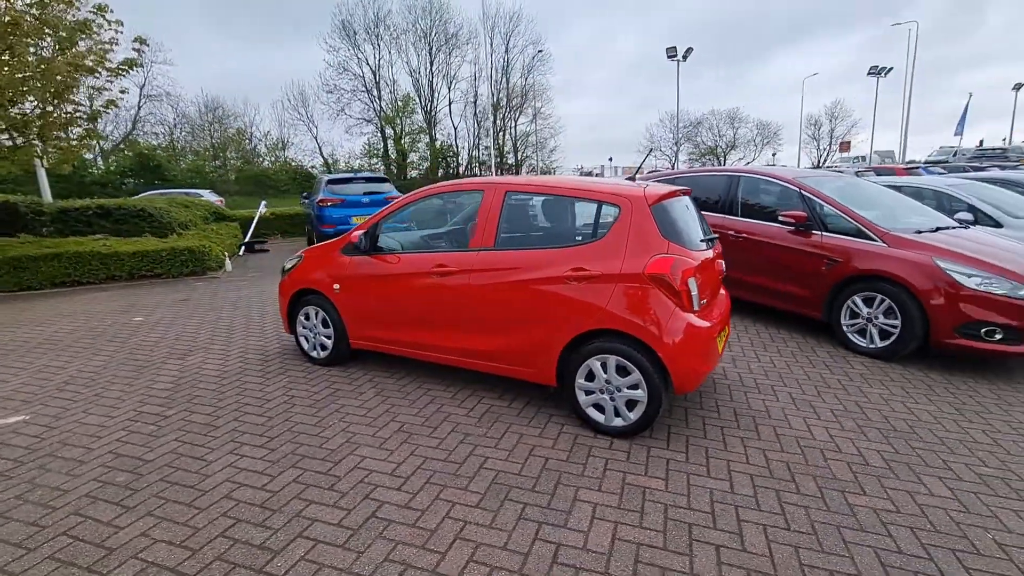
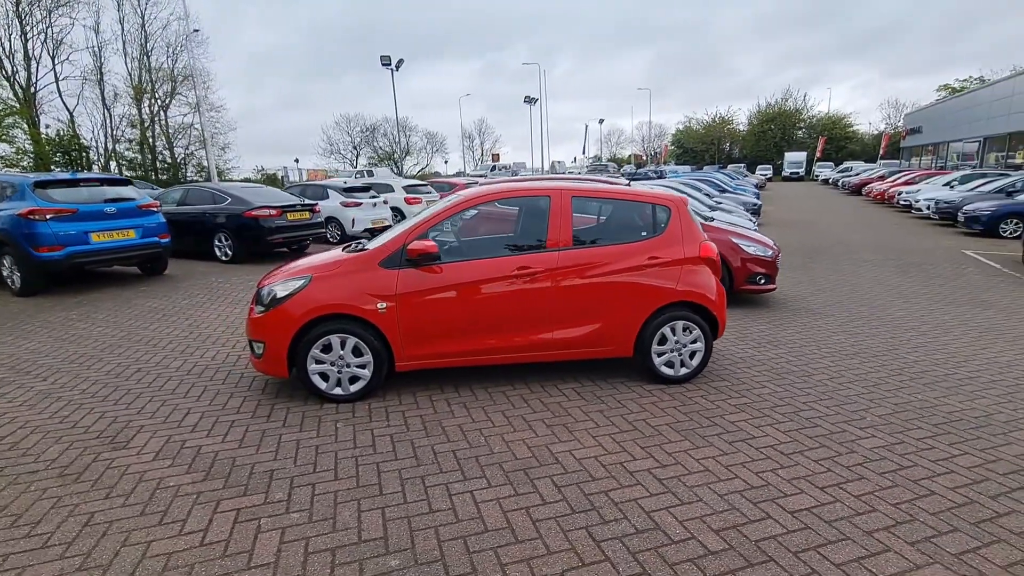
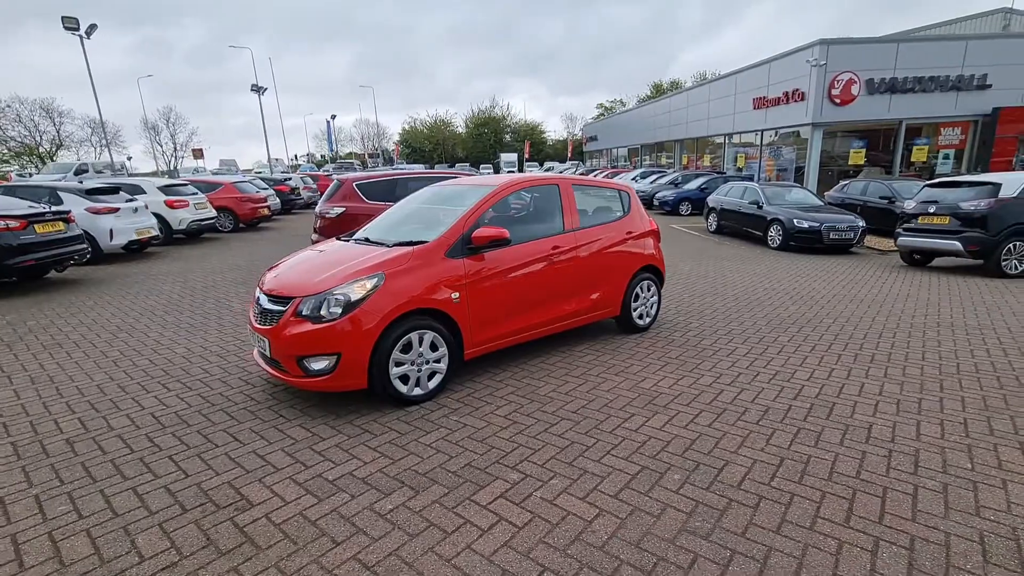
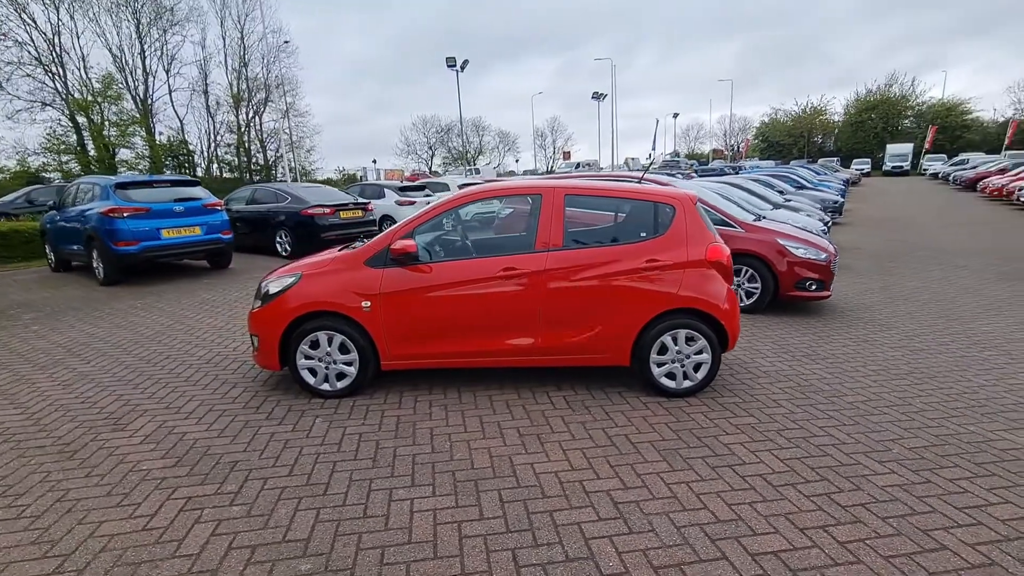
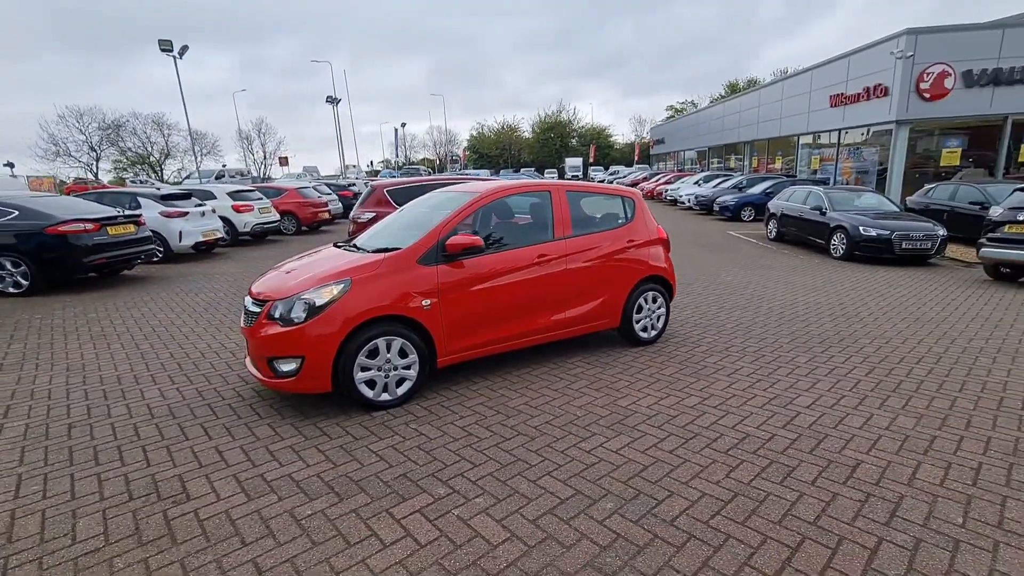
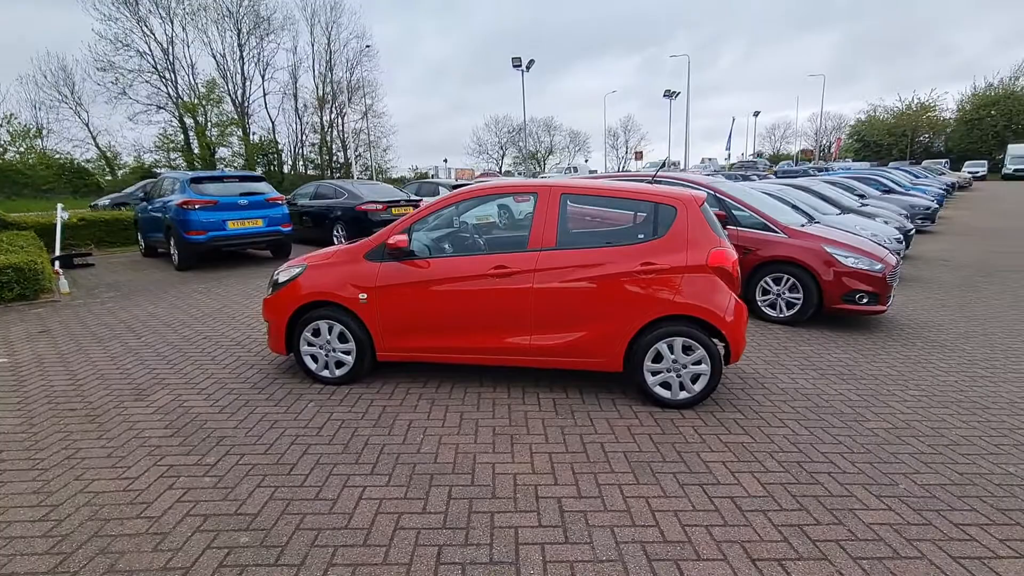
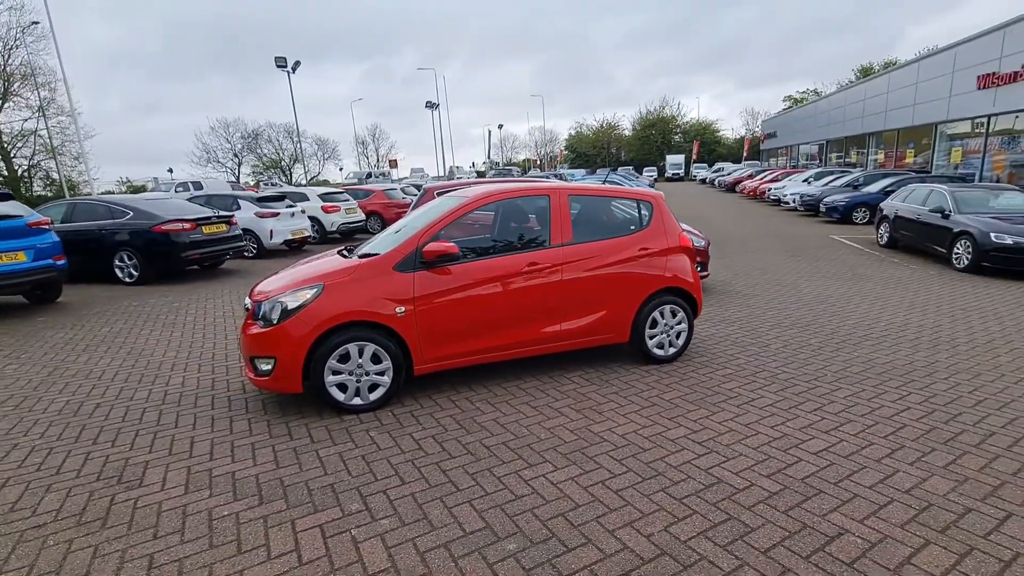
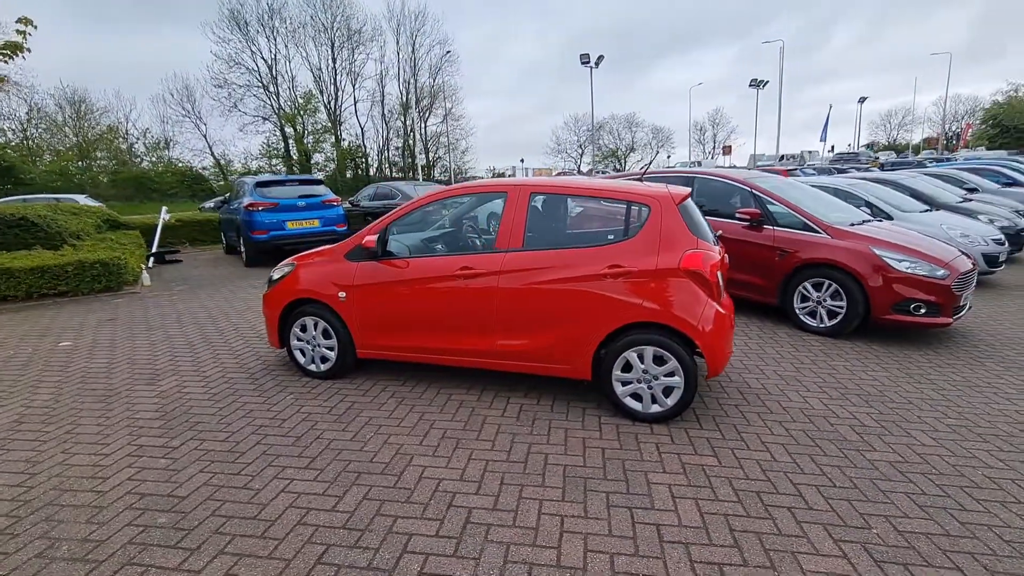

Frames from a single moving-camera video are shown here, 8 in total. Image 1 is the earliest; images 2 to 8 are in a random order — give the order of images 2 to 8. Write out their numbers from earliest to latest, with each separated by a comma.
8, 6, 4, 2, 7, 5, 3
